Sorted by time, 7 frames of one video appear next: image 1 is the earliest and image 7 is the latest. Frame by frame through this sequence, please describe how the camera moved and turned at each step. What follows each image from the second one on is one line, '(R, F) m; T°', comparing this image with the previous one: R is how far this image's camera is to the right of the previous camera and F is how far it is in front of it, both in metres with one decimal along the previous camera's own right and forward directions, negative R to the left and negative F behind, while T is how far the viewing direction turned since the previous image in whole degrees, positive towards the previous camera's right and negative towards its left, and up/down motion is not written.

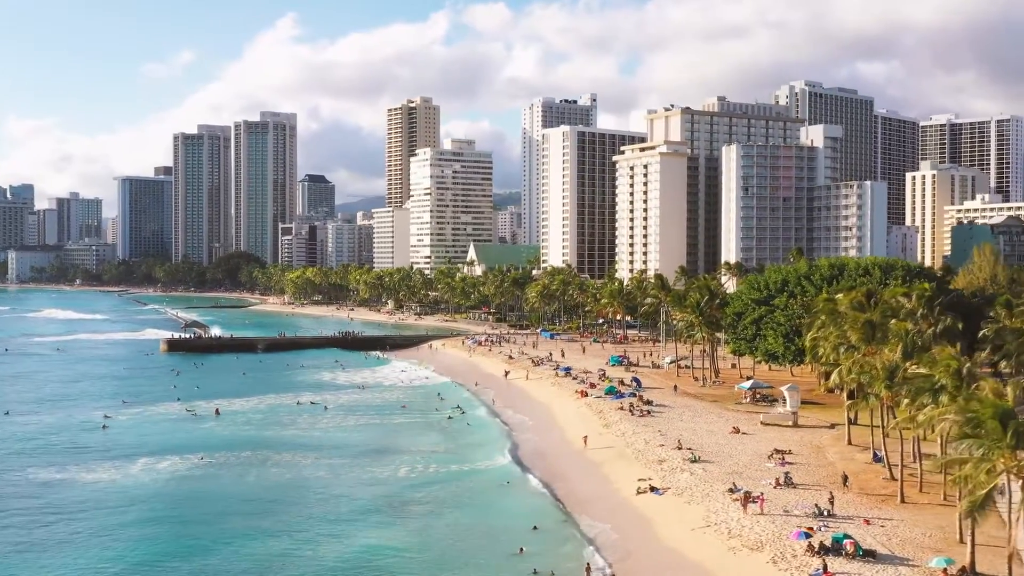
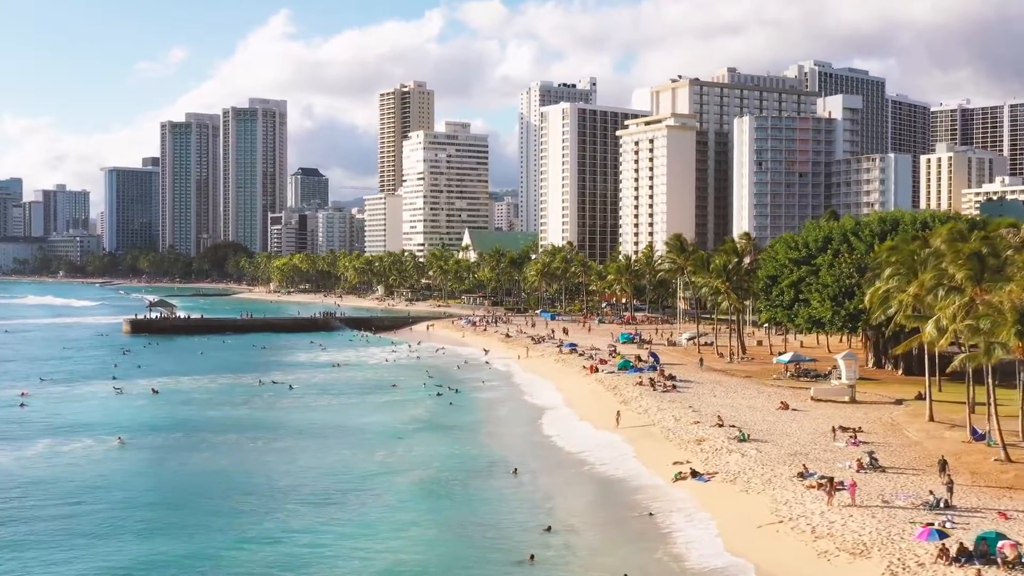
(-0.1, +12.4) m; 0°
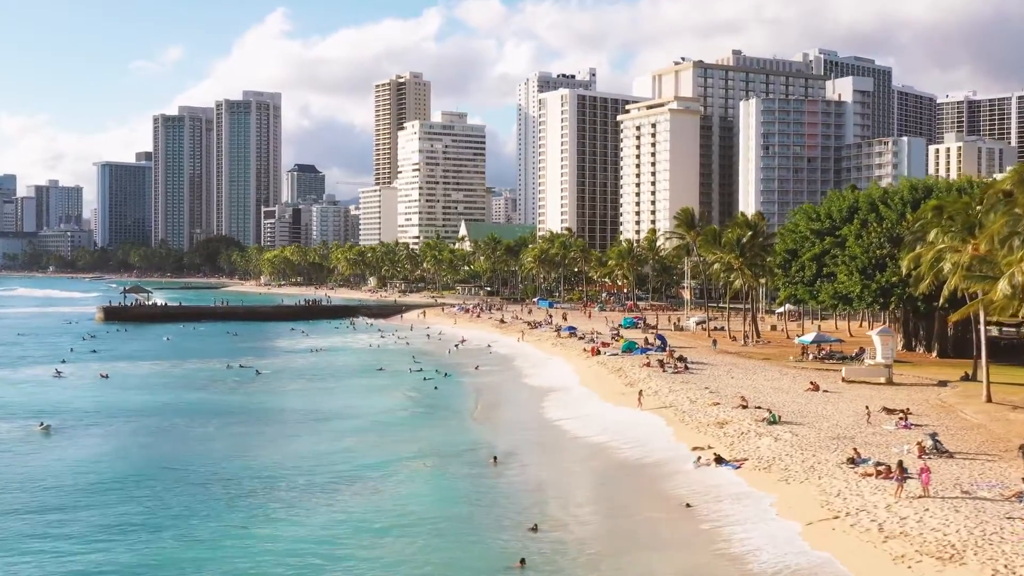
(+0.4, +7.0) m; 0°
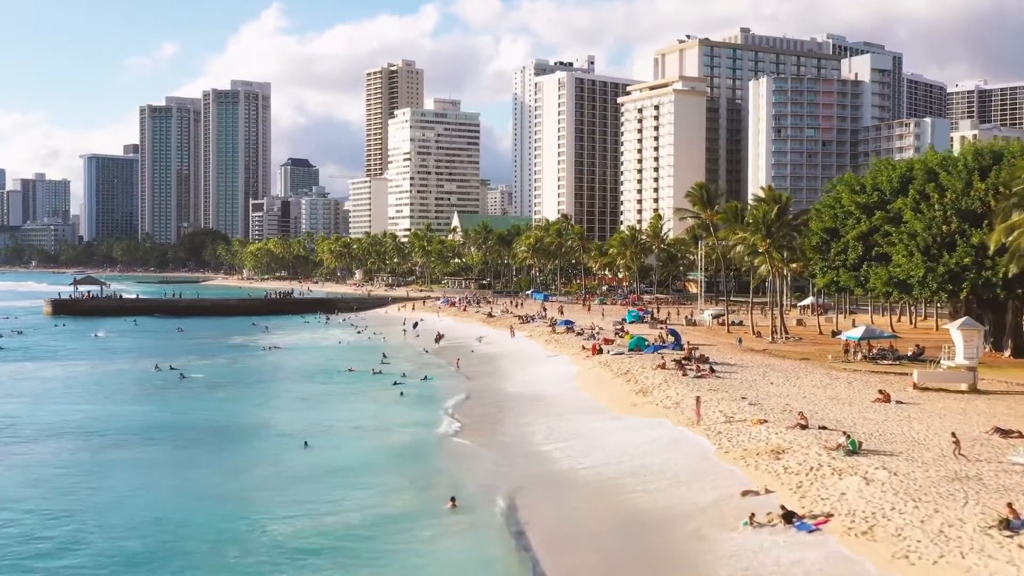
(+0.7, +11.4) m; 0°
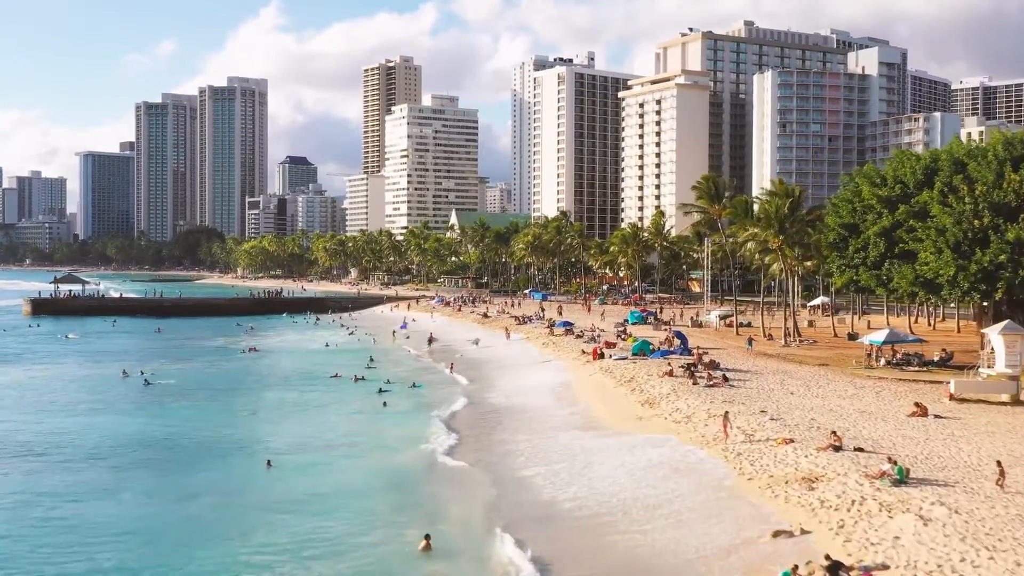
(+0.2, +4.0) m; 0°
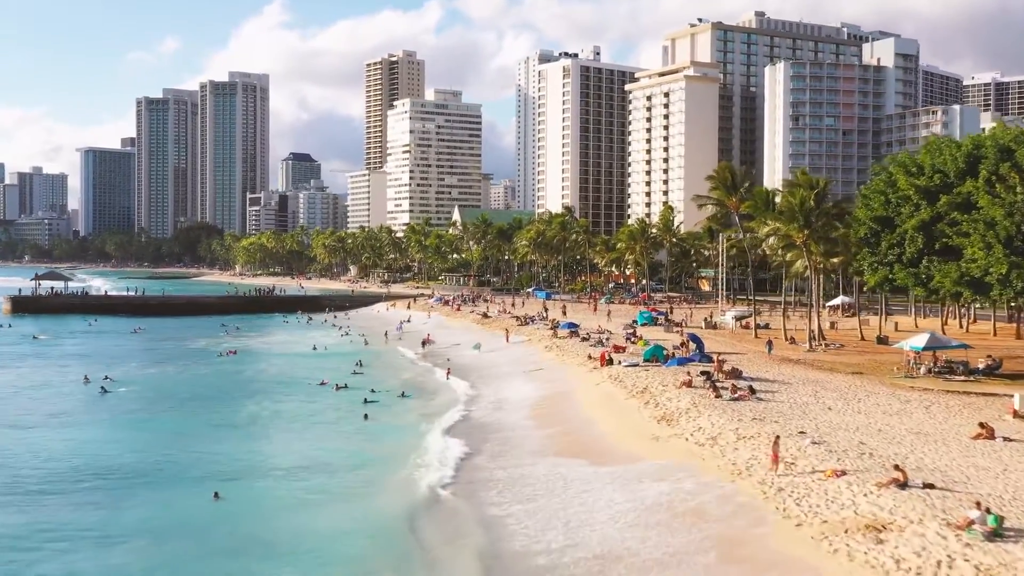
(+0.2, +4.8) m; 0°
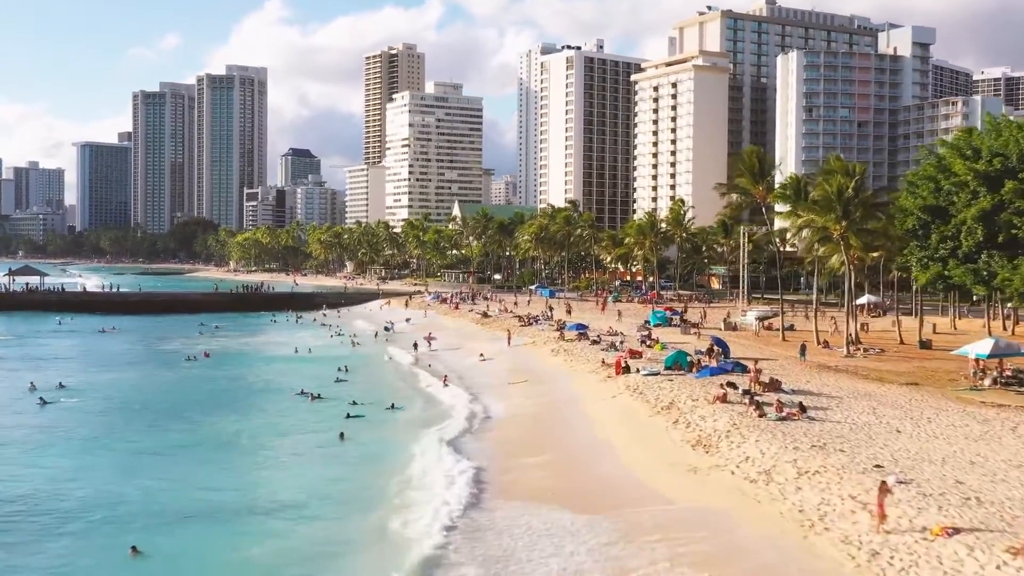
(-0.1, +5.6) m; 0°
